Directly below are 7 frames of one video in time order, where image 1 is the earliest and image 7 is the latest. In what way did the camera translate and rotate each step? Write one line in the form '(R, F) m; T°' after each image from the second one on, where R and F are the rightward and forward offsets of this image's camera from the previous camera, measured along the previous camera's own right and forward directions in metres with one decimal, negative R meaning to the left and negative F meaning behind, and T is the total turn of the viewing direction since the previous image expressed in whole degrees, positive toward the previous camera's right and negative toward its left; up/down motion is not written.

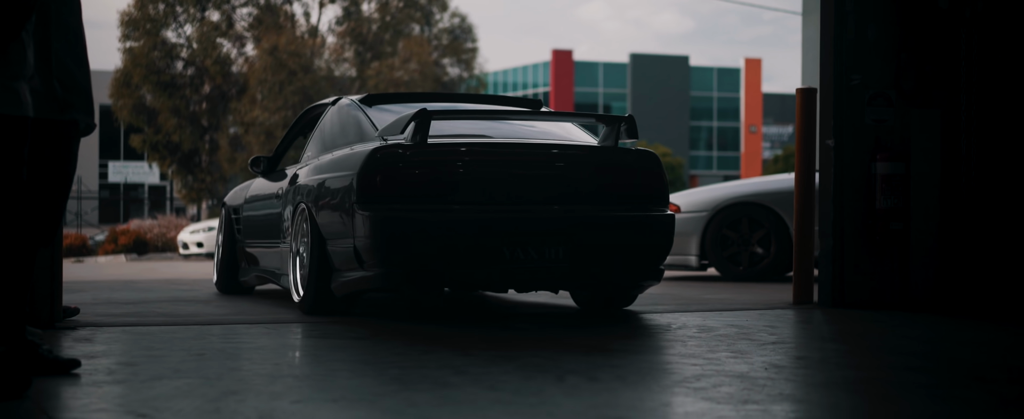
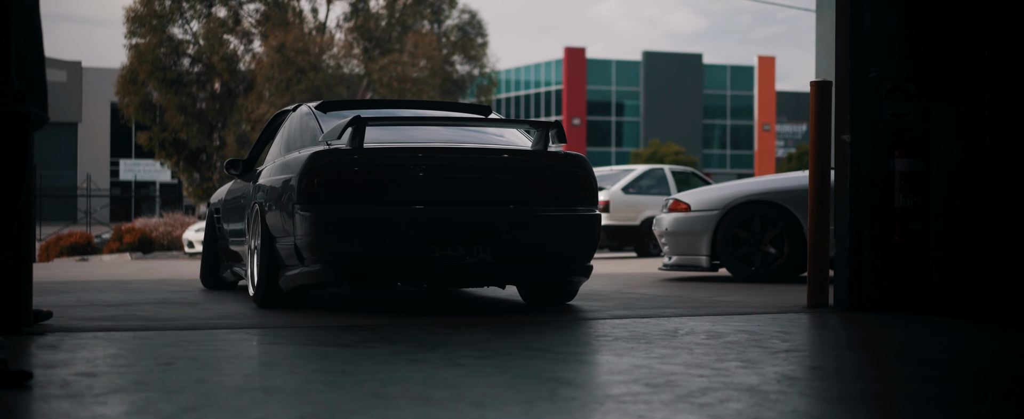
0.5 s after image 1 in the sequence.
(+0.1, +0.3) m; -1°
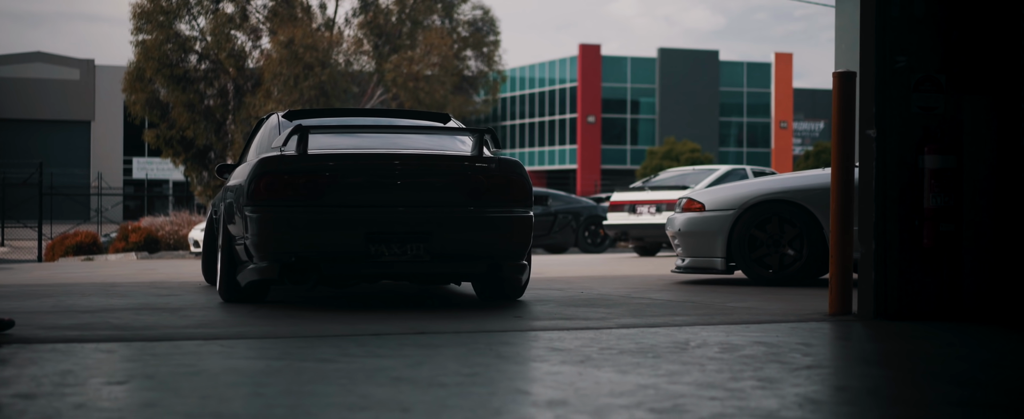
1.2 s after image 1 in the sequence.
(+0.1, +0.4) m; -1°
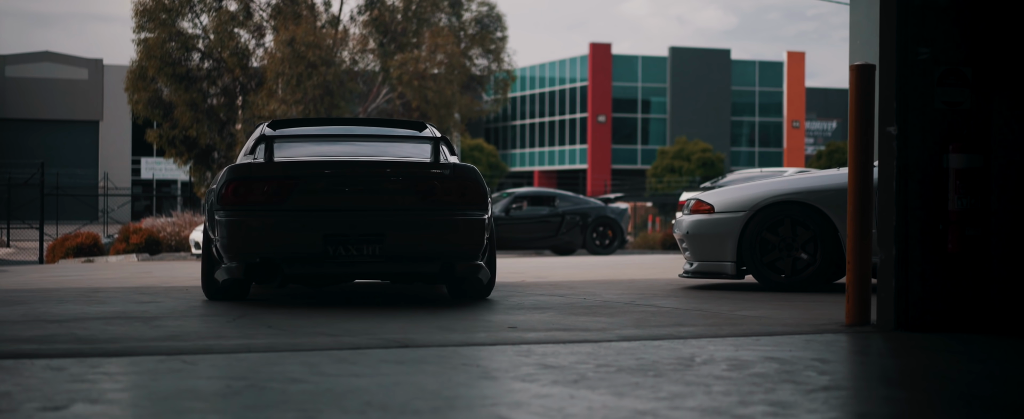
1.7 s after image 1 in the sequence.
(+0.1, +0.4) m; -1°
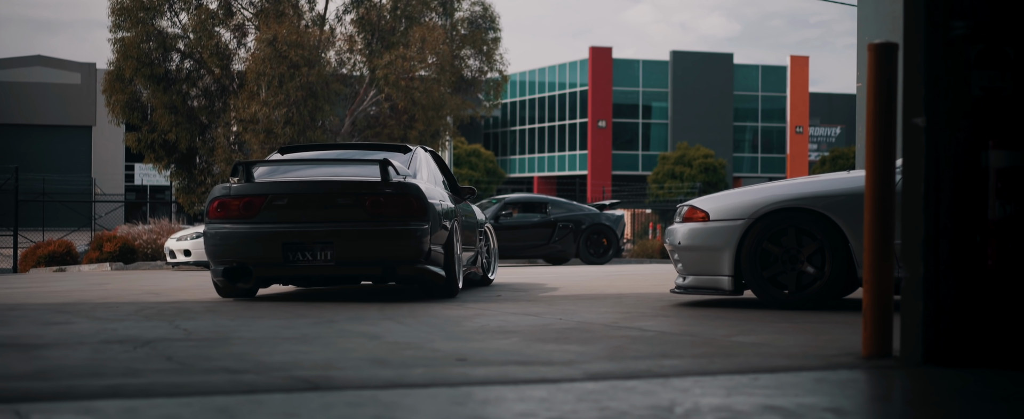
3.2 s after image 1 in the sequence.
(+0.2, +0.9) m; 0°
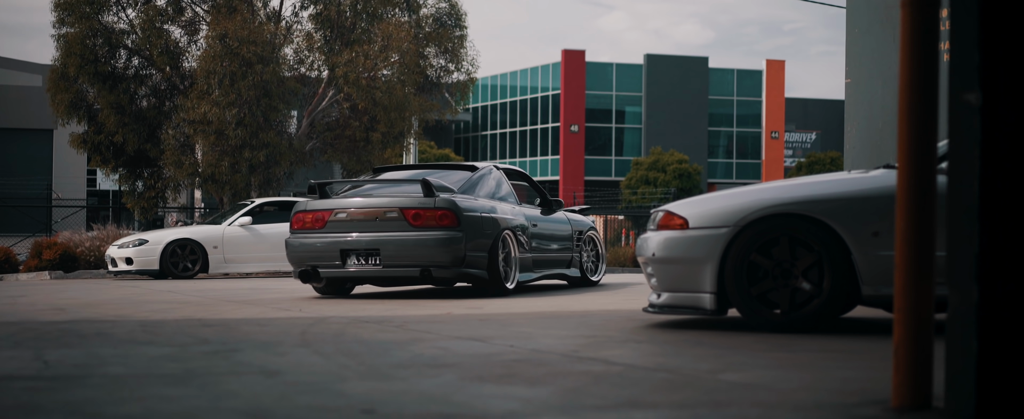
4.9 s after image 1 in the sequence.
(+0.2, +1.0) m; +1°
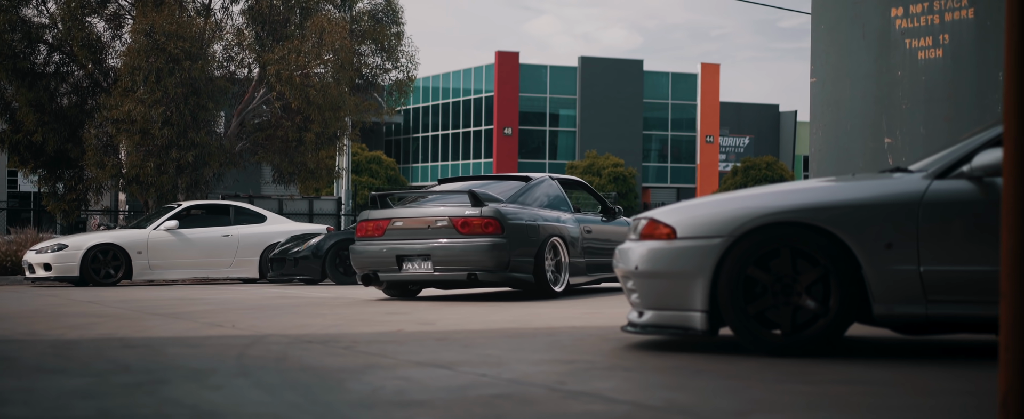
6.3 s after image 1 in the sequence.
(-0.2, +0.7) m; +4°
